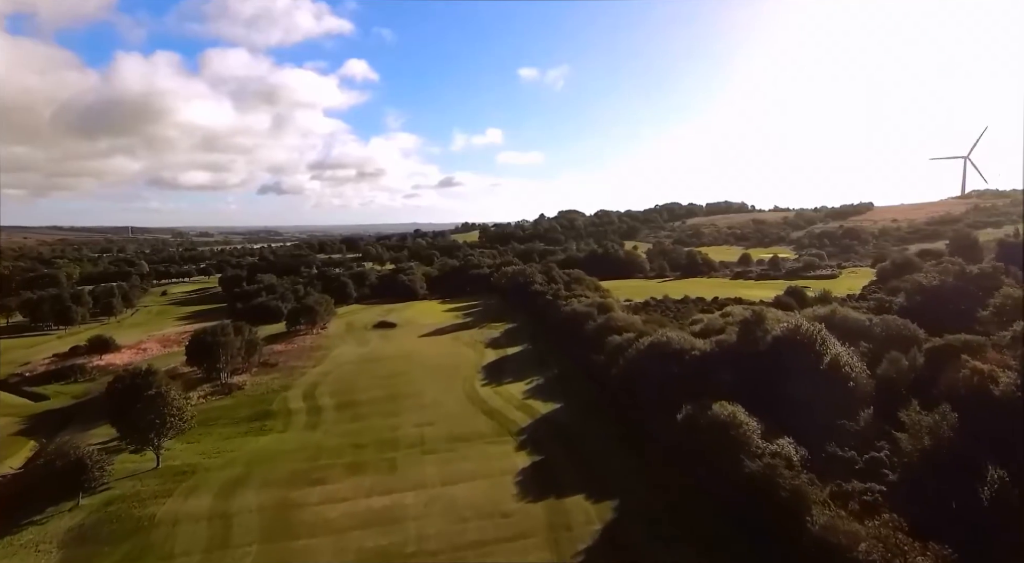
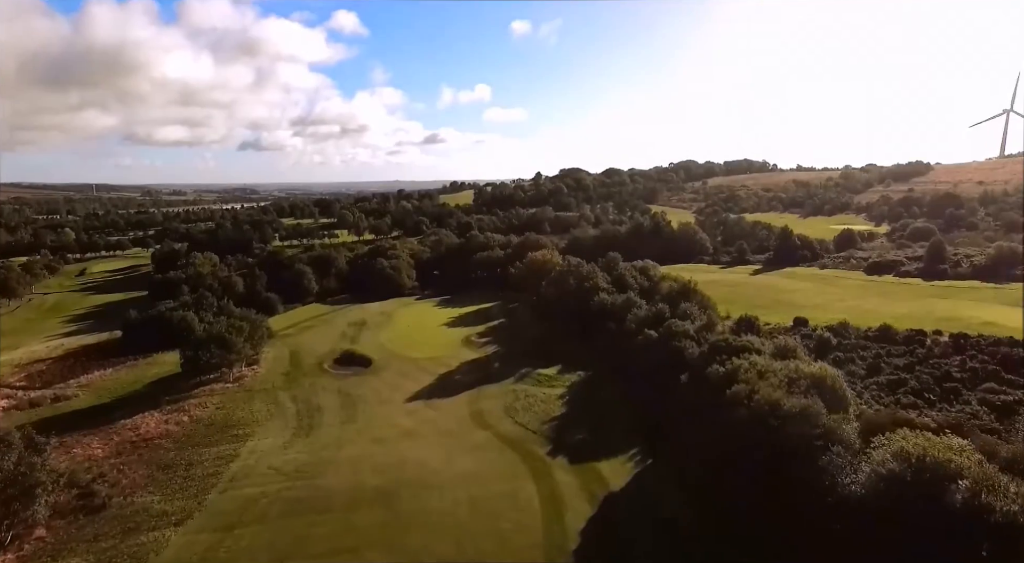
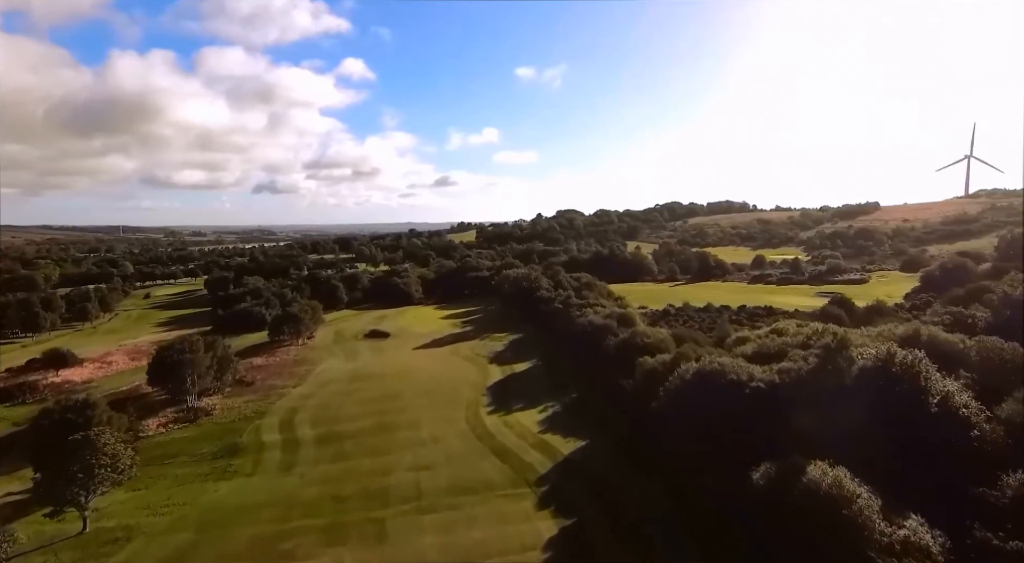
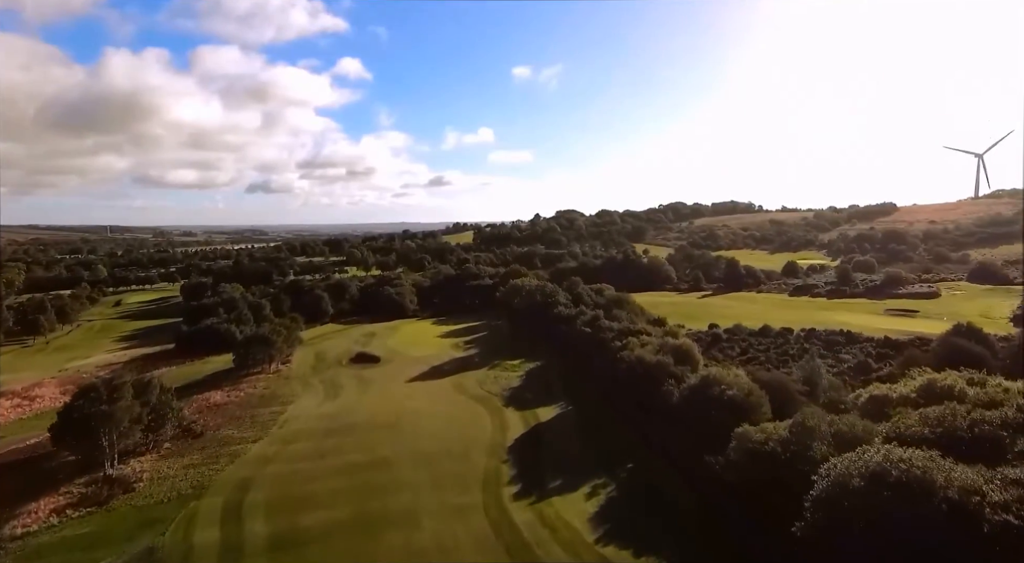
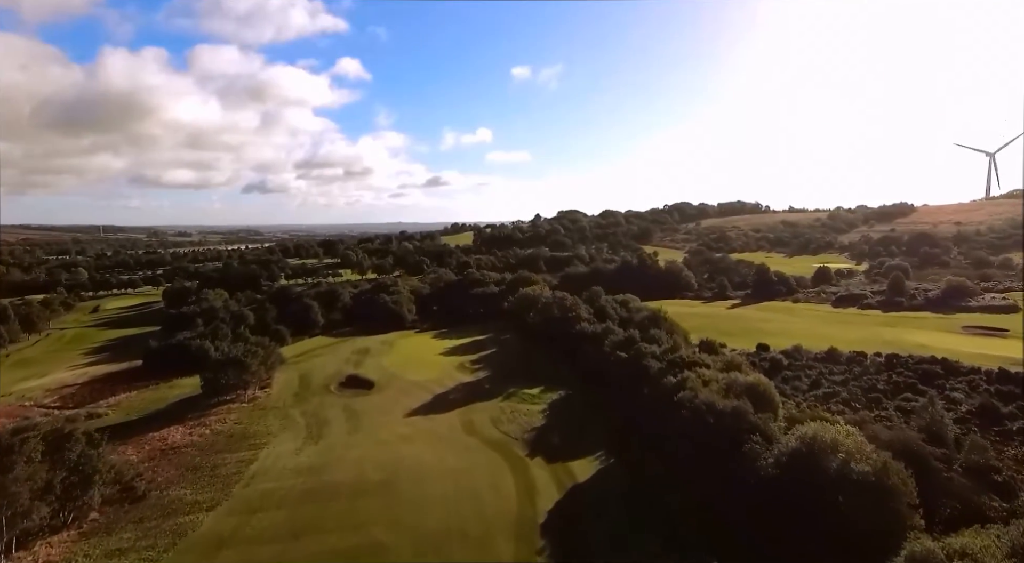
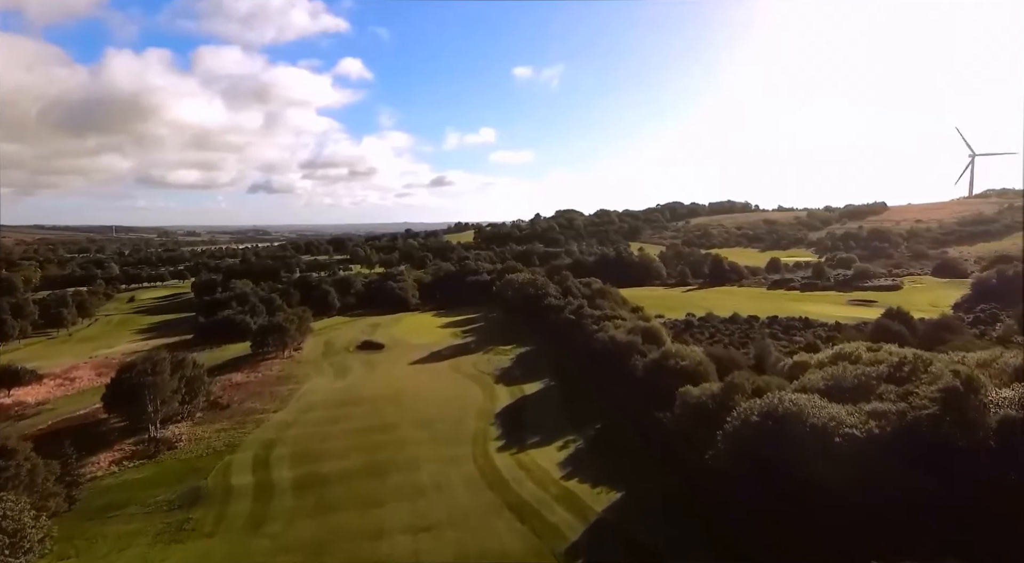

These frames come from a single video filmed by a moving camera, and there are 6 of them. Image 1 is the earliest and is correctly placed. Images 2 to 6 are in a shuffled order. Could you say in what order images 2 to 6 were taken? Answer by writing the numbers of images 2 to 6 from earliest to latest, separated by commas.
3, 6, 4, 5, 2
